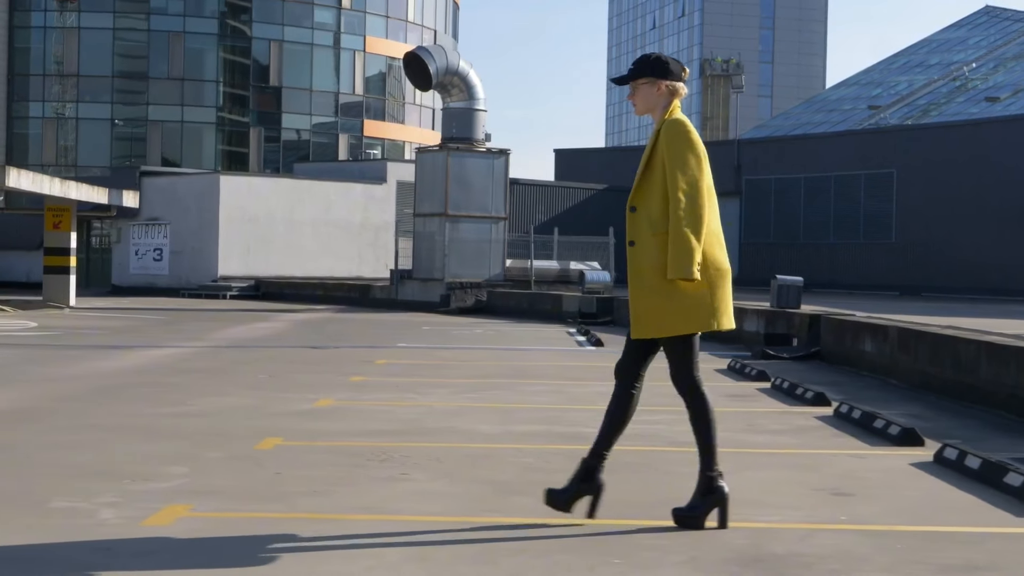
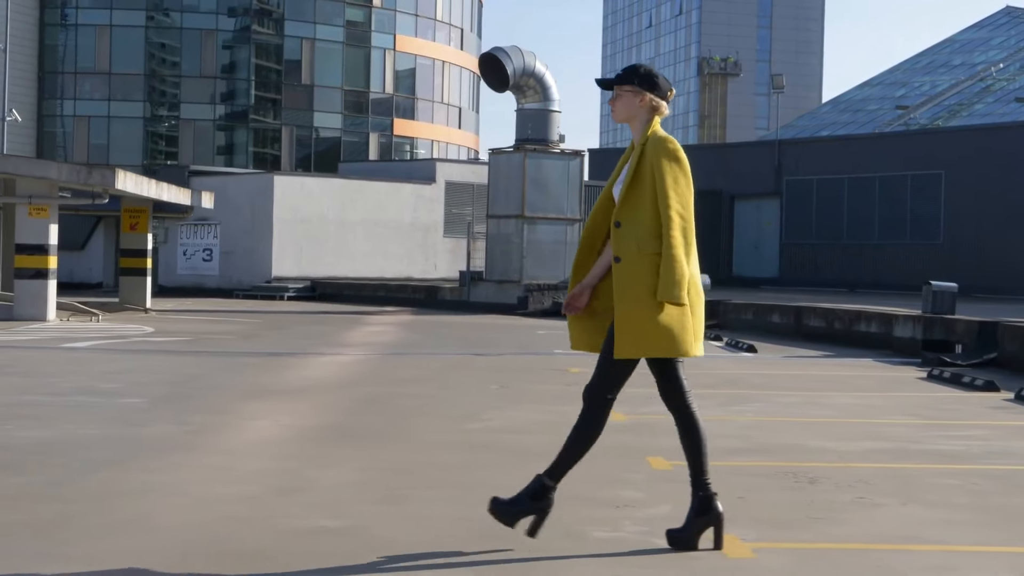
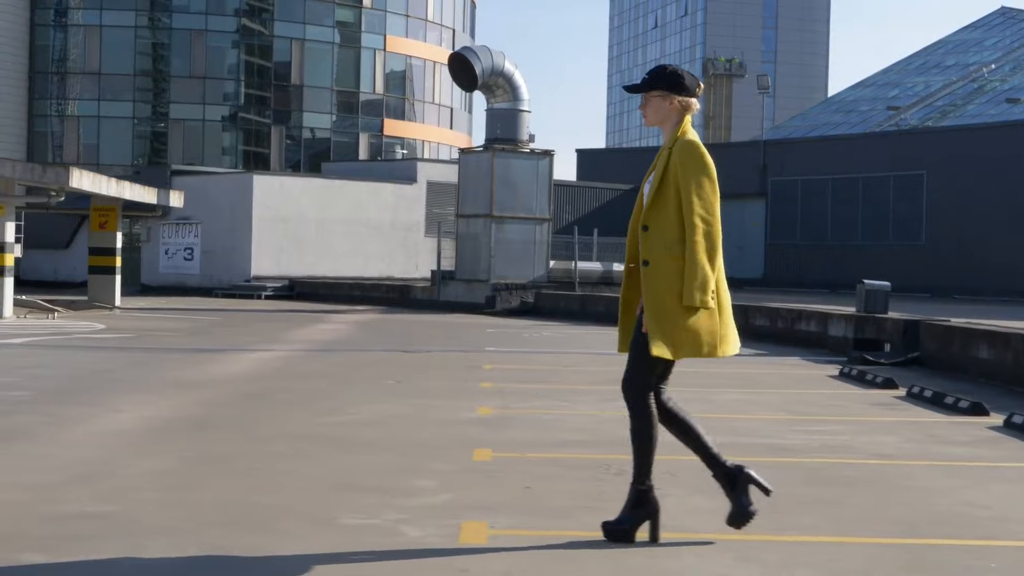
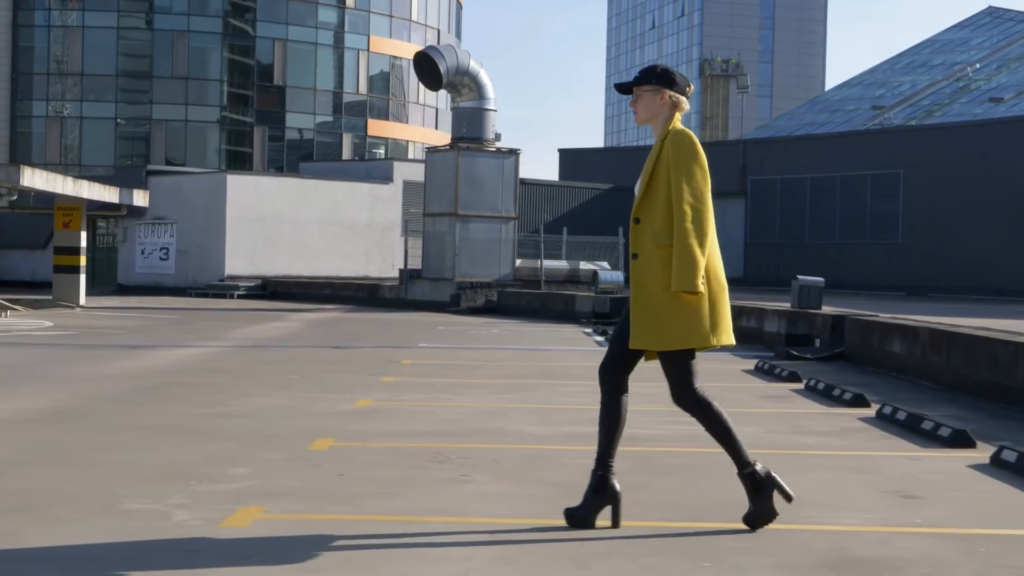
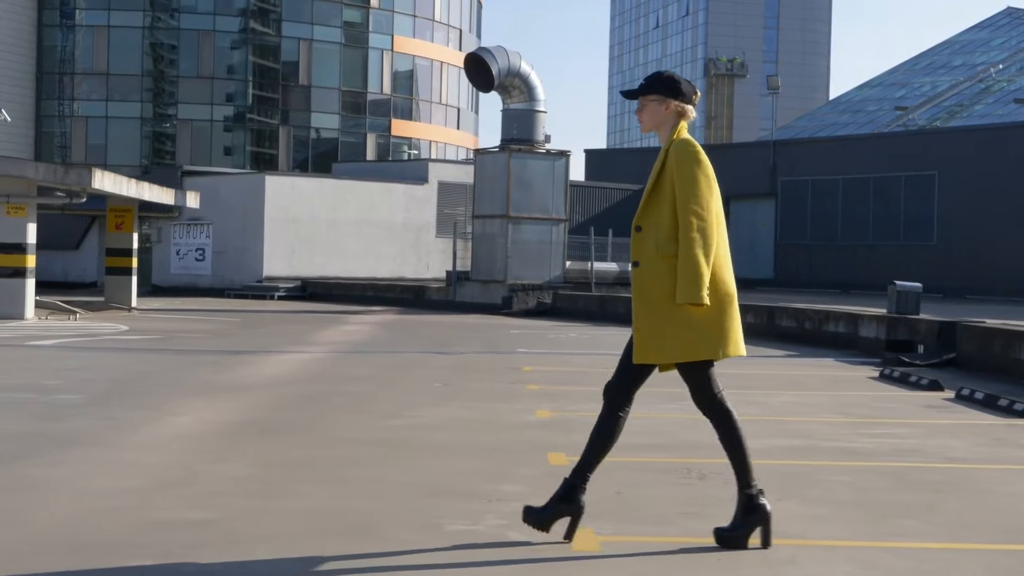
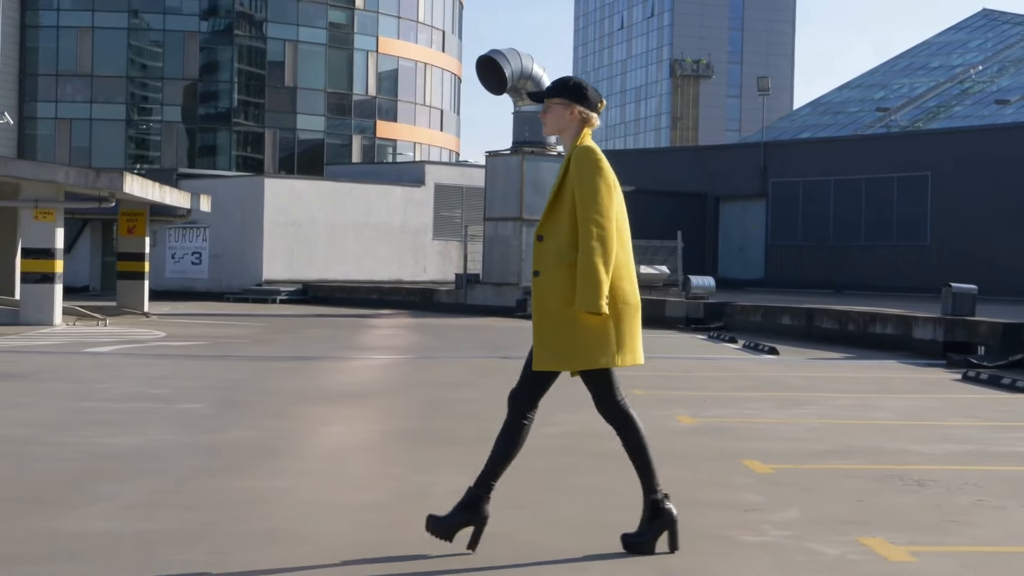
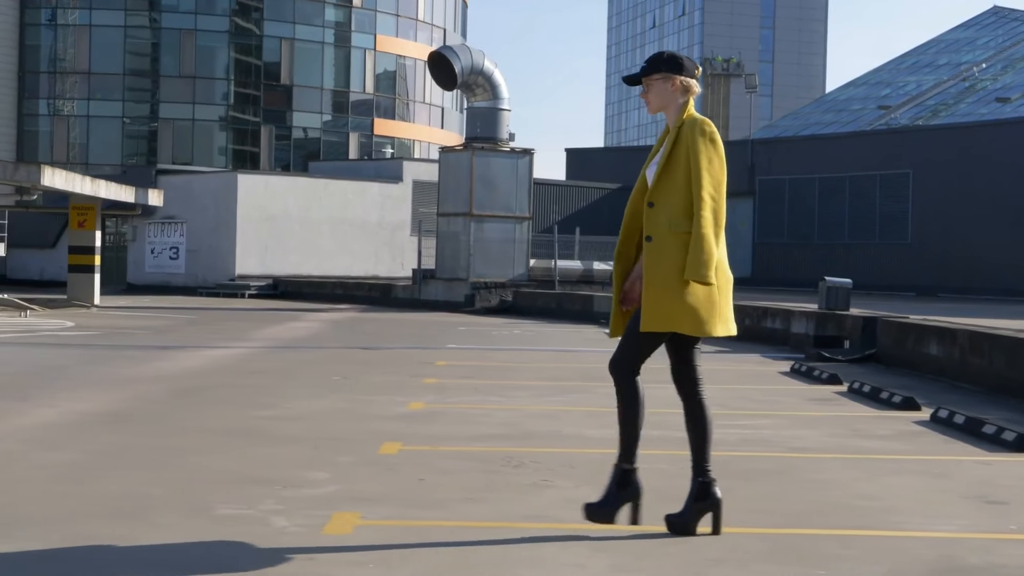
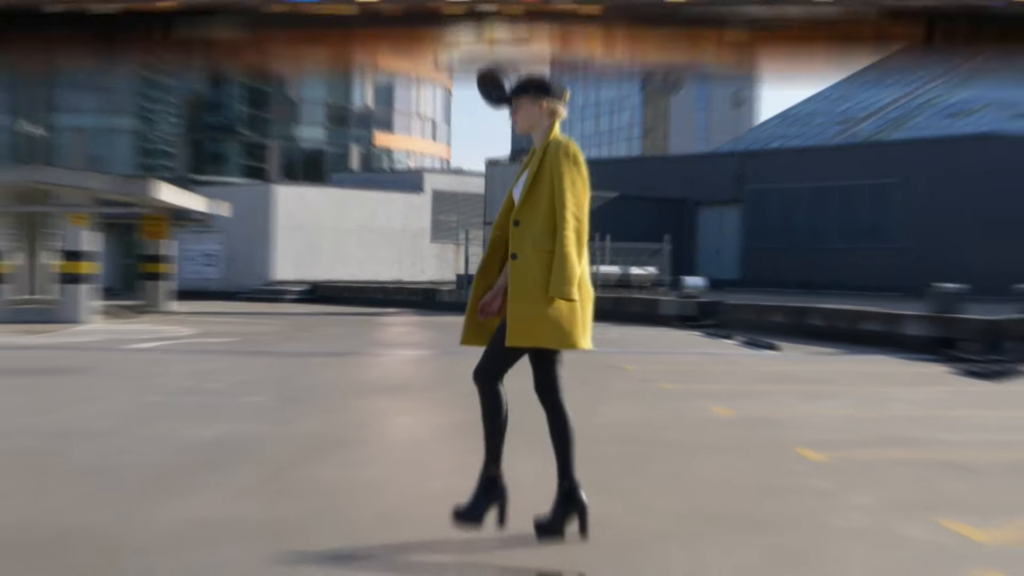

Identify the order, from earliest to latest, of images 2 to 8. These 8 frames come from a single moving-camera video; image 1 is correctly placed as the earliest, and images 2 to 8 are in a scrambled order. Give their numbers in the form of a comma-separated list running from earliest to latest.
4, 7, 3, 5, 2, 6, 8
